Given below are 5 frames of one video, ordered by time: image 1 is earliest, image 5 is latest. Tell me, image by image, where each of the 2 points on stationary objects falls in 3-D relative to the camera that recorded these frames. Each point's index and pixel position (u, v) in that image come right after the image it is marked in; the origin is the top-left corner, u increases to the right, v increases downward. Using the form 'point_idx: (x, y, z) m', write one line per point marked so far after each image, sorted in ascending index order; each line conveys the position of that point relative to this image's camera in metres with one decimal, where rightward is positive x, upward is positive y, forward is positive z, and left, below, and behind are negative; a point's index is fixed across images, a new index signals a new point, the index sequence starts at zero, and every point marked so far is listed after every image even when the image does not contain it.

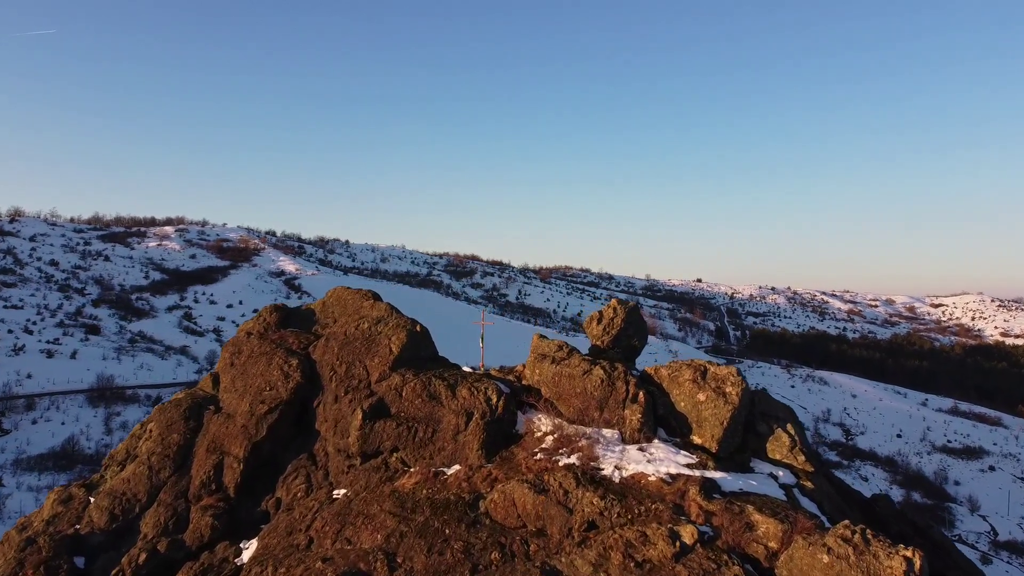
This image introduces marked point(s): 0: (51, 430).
0: (-17.0, -5.2, +19.9) m
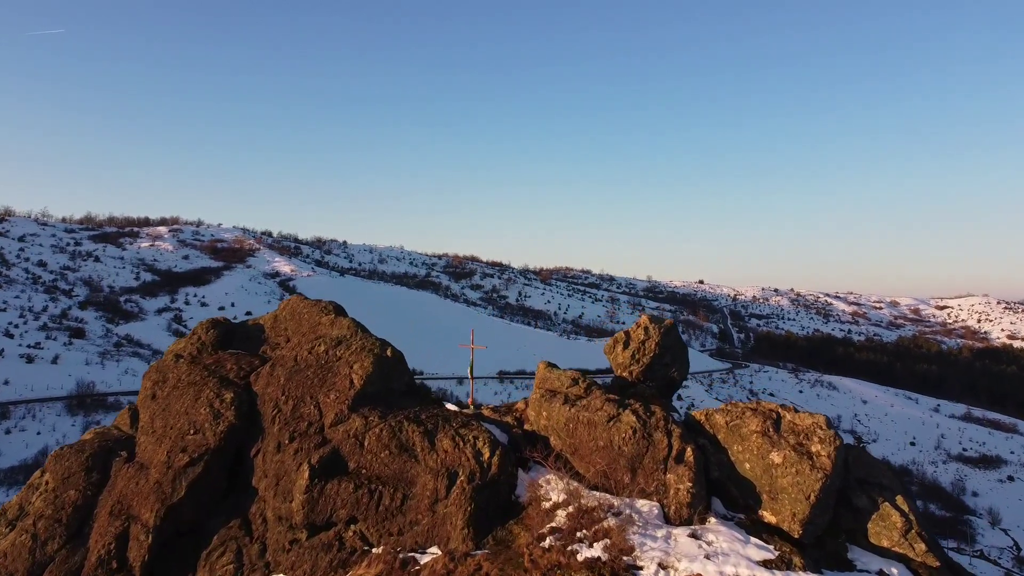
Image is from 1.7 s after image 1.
0: (-17.0, -5.3, +18.8) m
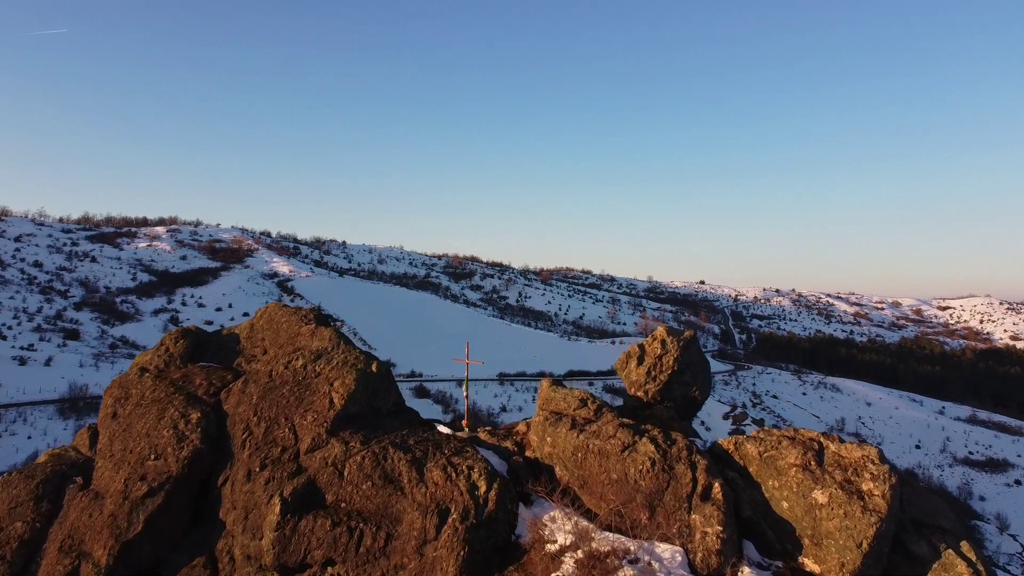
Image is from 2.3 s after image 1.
0: (-17.0, -5.4, +18.4) m
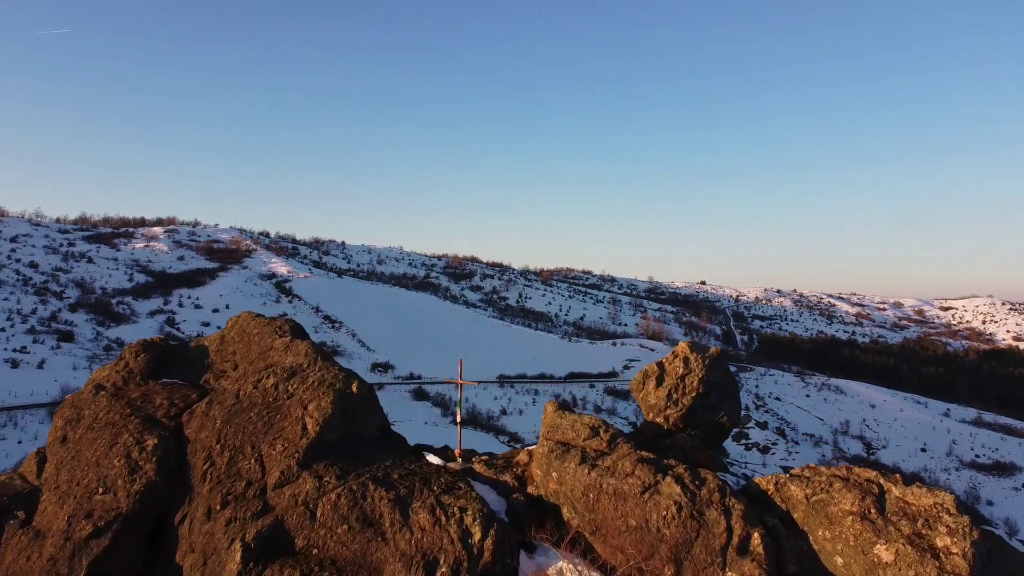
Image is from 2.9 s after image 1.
0: (-17.0, -5.4, +18.1) m
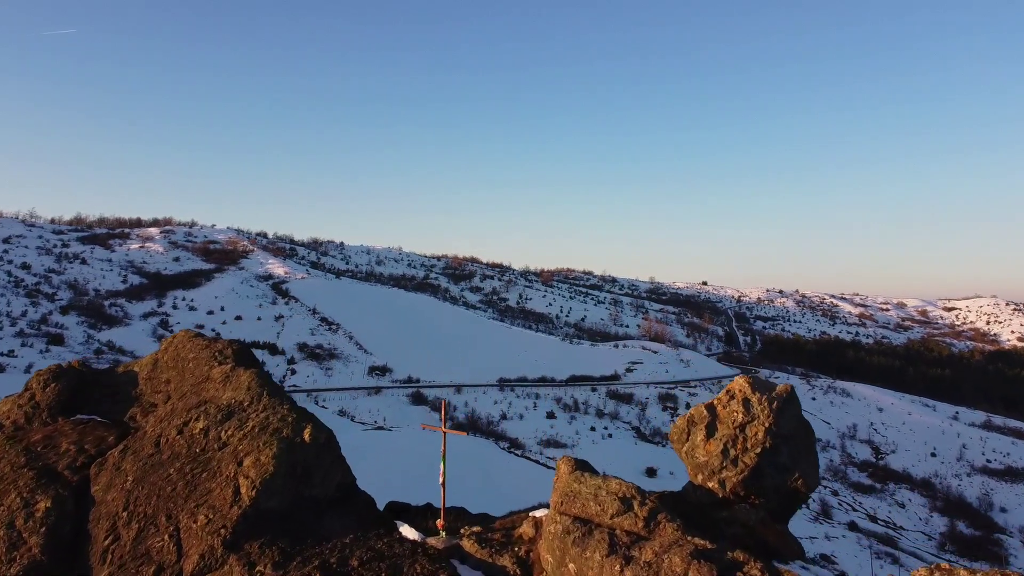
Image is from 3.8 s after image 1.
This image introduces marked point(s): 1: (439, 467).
0: (-17.0, -5.5, +17.4) m
1: (-2.7, -6.5, +19.6) m
